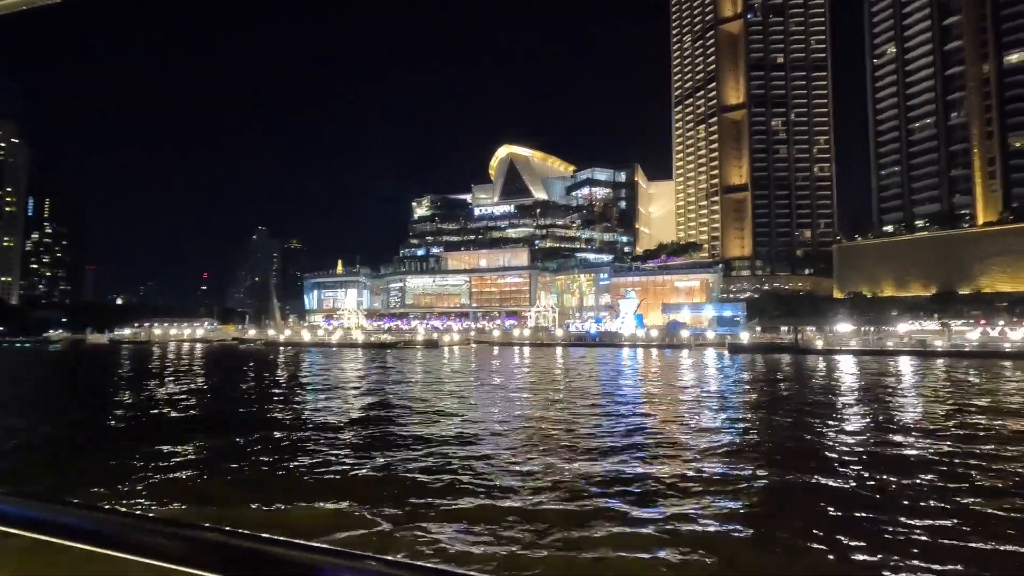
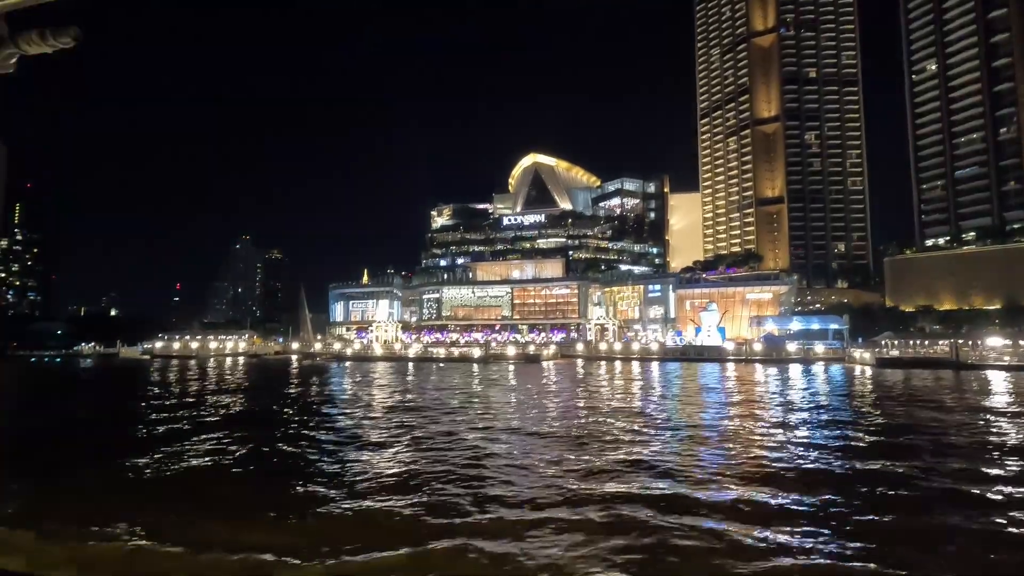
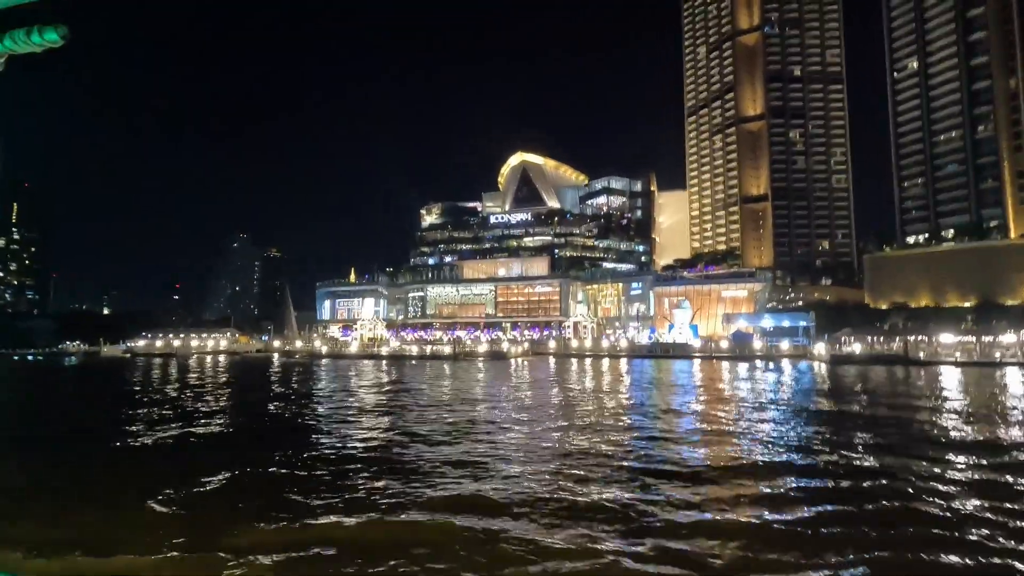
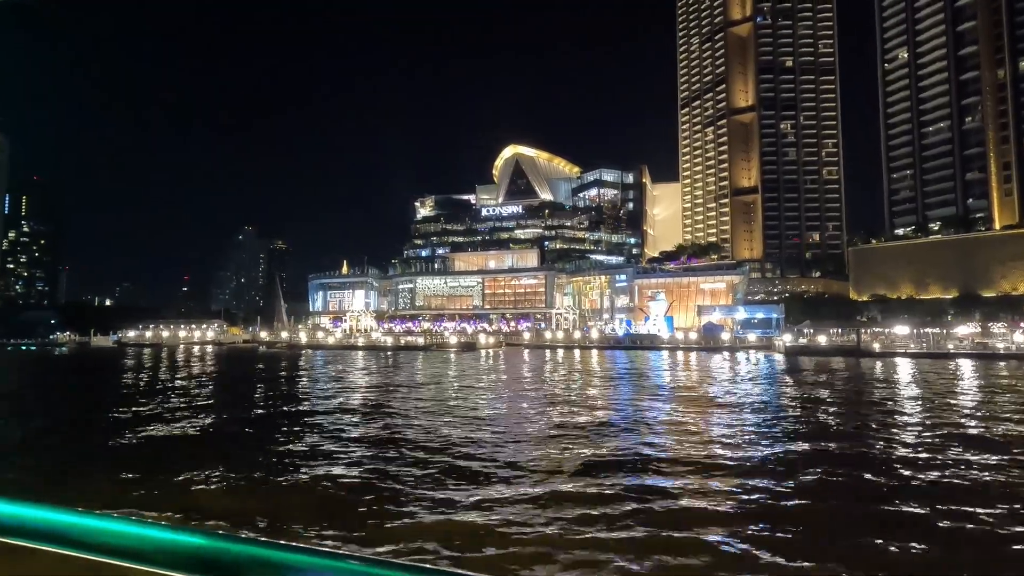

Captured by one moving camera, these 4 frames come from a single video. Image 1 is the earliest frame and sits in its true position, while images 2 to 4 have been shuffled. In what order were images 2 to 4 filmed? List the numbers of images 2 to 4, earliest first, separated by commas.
4, 3, 2
